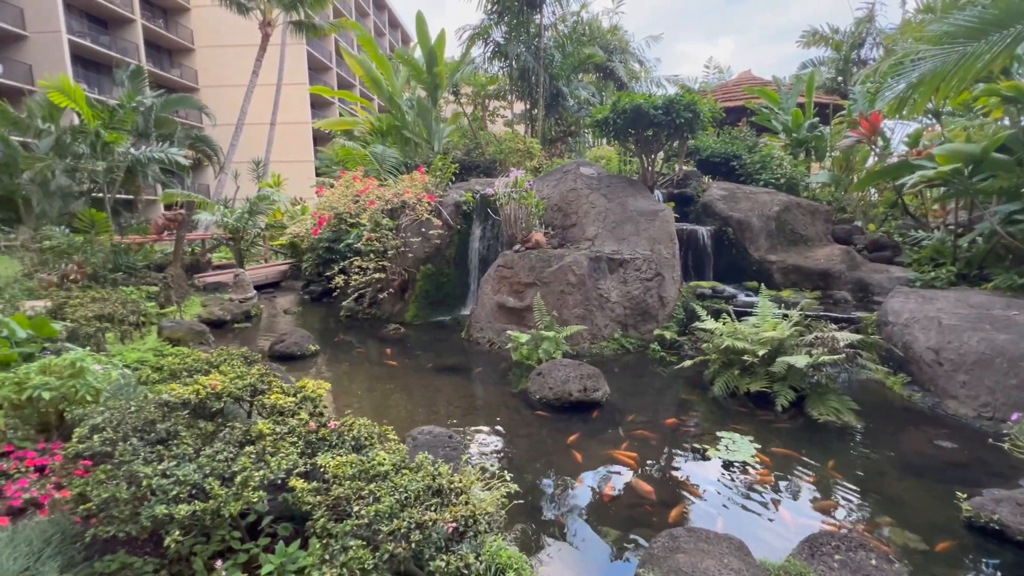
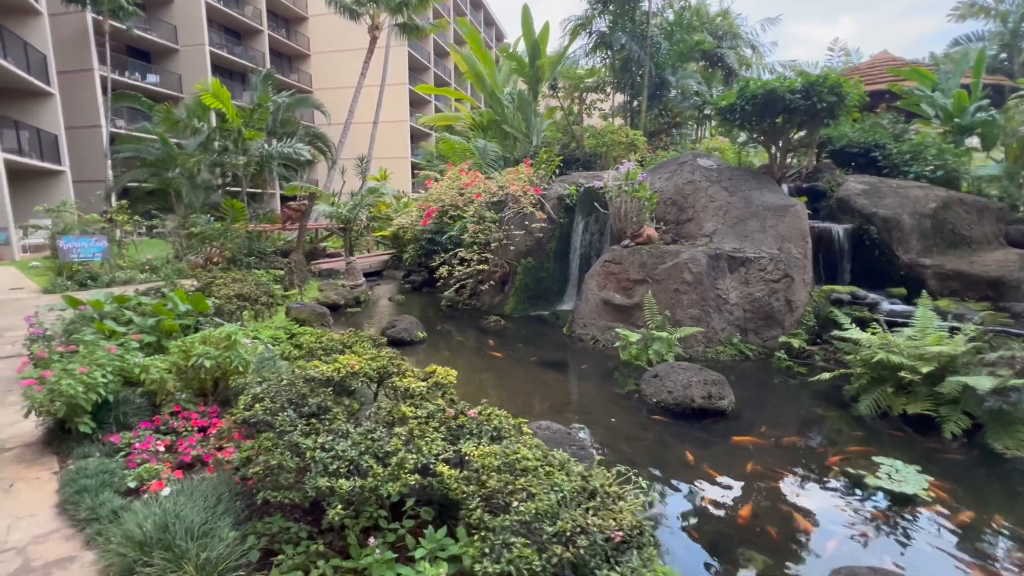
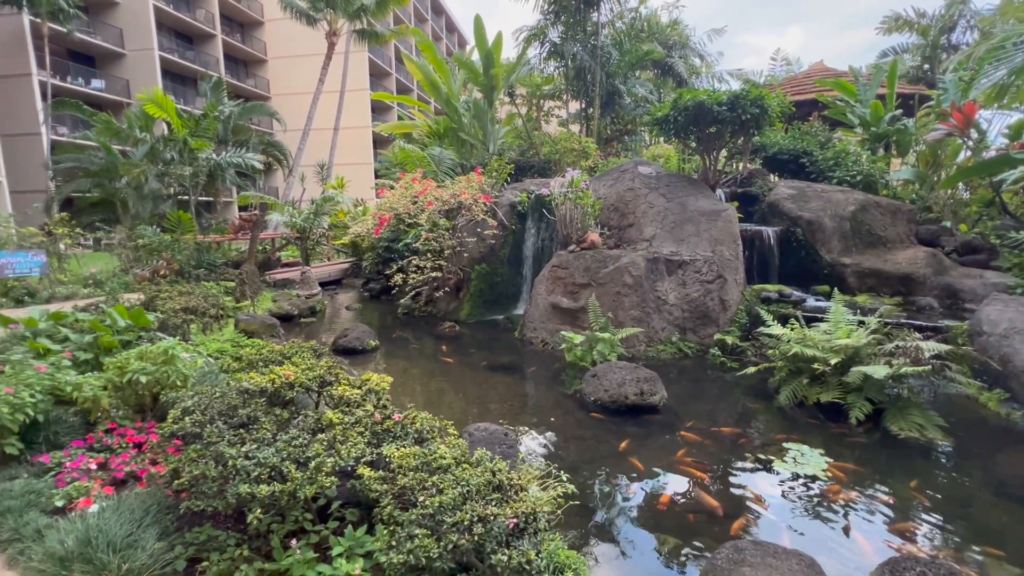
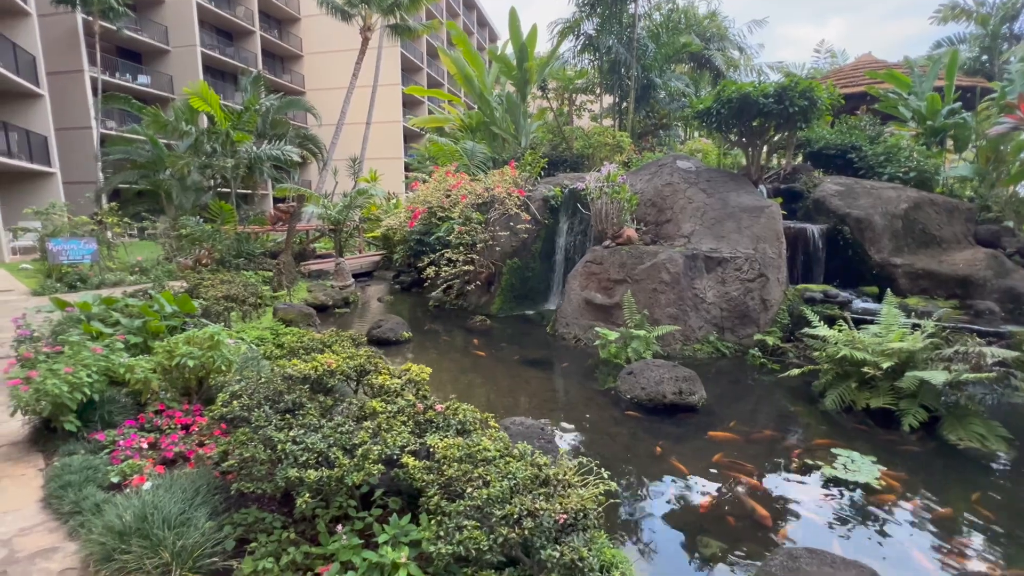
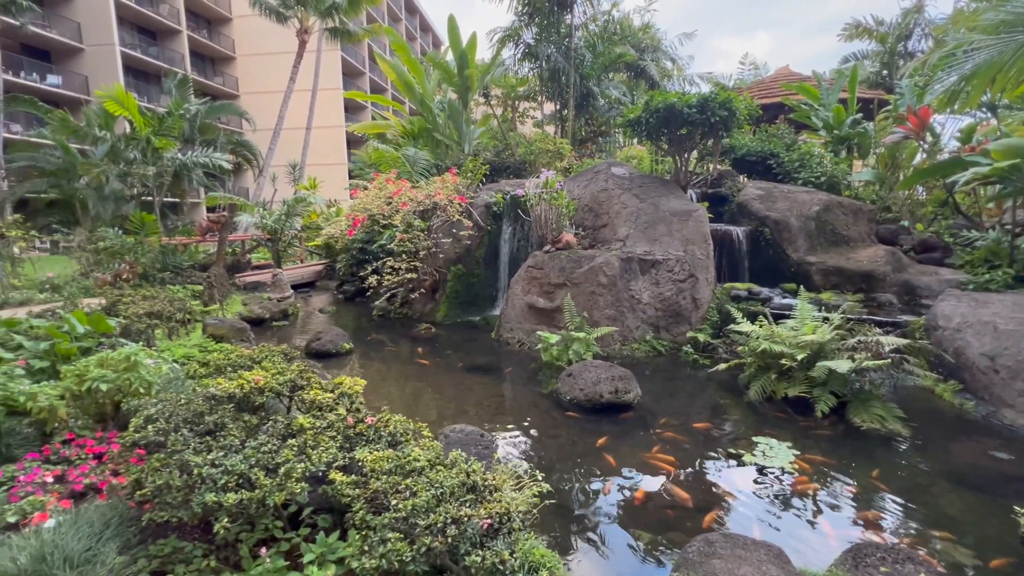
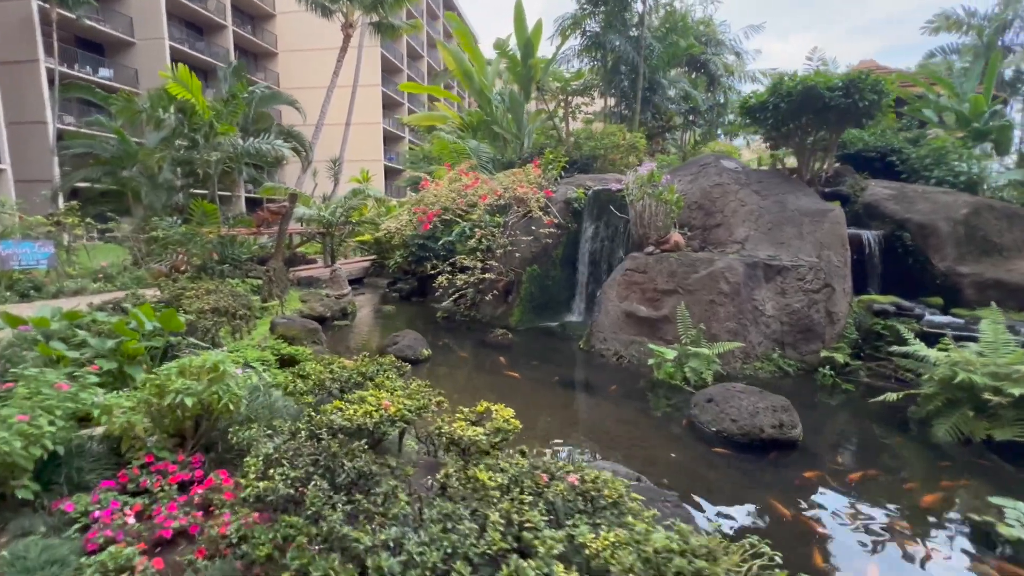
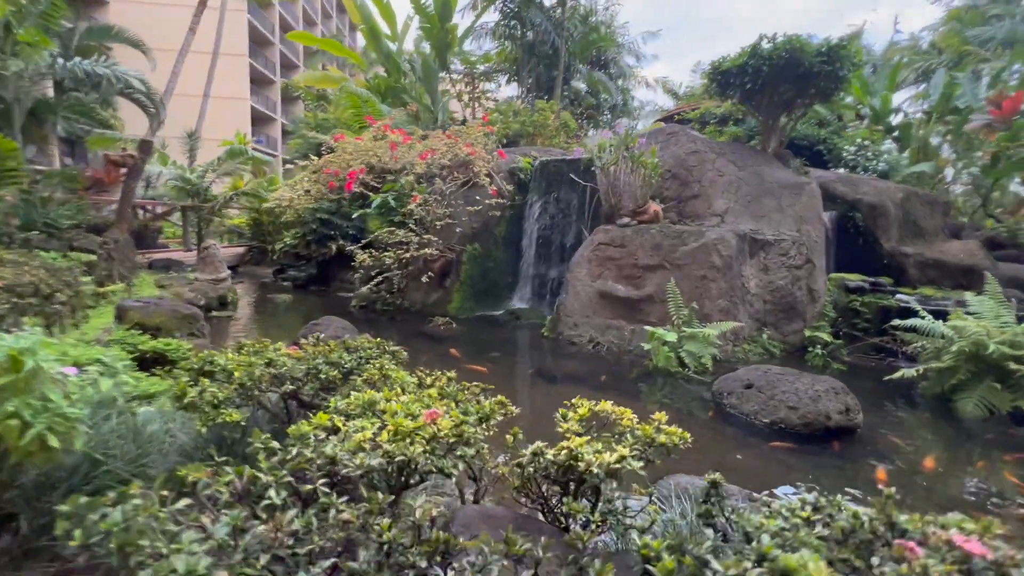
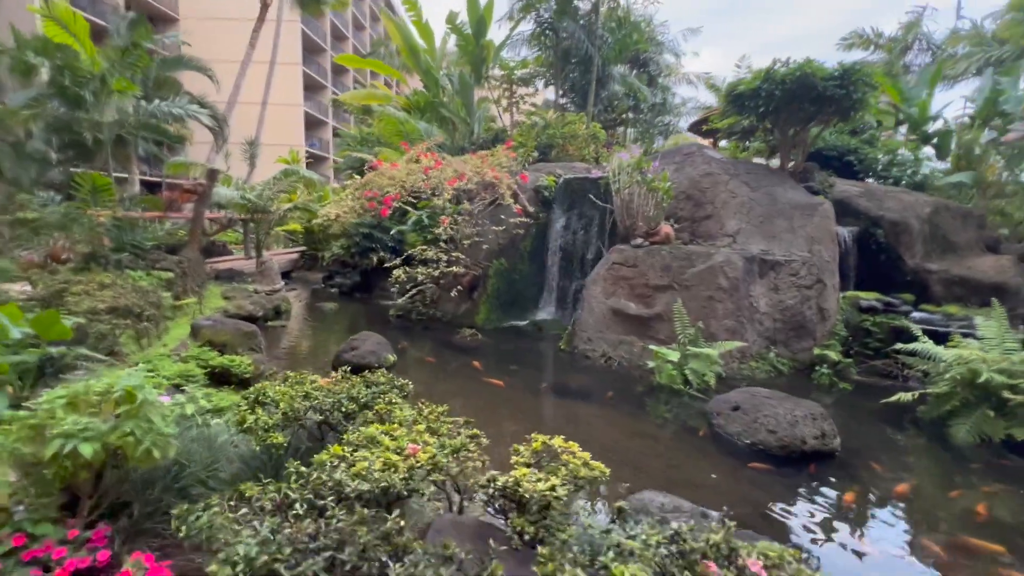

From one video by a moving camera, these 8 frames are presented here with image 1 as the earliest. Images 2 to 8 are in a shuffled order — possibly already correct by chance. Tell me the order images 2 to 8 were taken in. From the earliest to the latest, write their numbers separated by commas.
5, 3, 4, 2, 6, 8, 7
